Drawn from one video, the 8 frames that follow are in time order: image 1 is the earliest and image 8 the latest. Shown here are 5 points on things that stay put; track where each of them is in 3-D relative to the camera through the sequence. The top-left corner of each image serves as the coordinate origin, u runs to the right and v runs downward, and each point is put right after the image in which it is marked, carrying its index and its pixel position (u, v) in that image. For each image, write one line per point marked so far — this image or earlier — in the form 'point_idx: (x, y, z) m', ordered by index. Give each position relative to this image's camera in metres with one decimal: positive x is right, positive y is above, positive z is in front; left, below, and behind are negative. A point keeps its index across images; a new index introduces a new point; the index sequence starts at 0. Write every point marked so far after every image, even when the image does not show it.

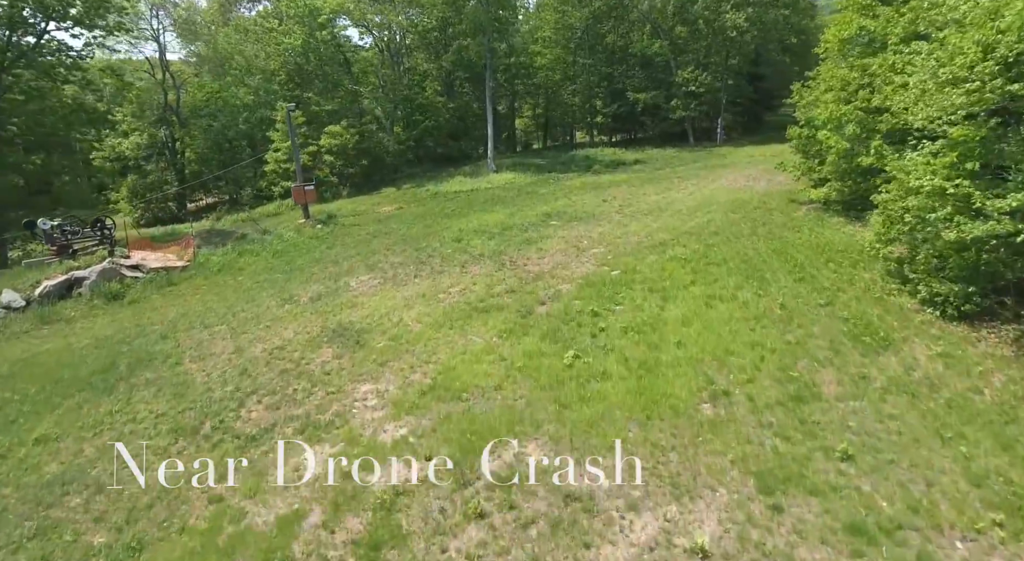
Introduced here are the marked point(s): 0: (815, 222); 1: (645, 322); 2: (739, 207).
0: (+7.3, +1.4, +14.1) m
1: (+2.2, -0.7, +9.3) m
2: (+6.5, +2.1, +16.7) m
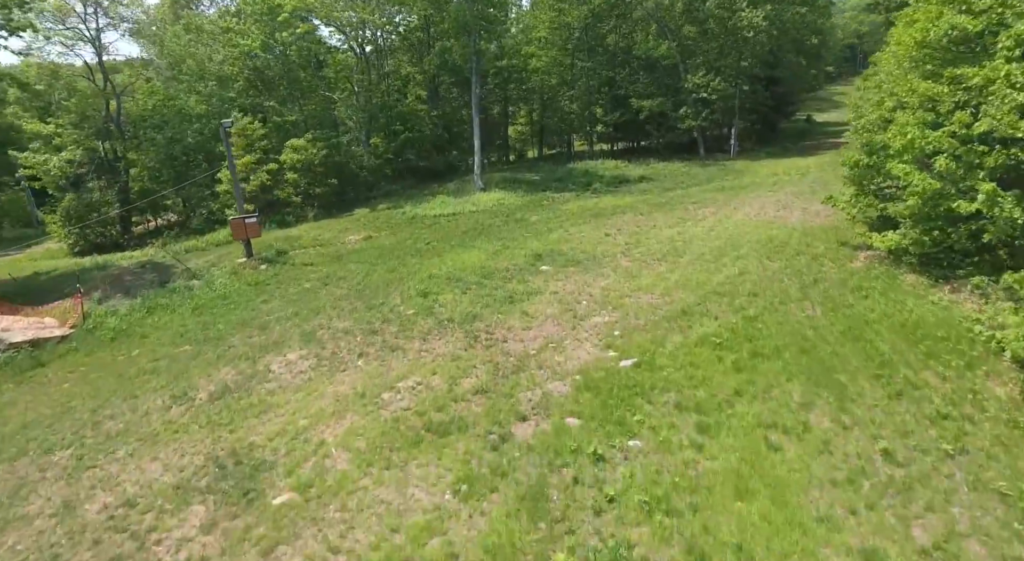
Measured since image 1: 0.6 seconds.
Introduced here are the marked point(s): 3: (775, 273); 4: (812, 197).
0: (+6.9, 0.0, +10.7) m
1: (+1.7, -2.1, +6.0) m
2: (+6.0, +0.6, +13.4) m
3: (+5.5, +0.1, +12.1) m
4: (+9.5, +2.6, +18.4) m
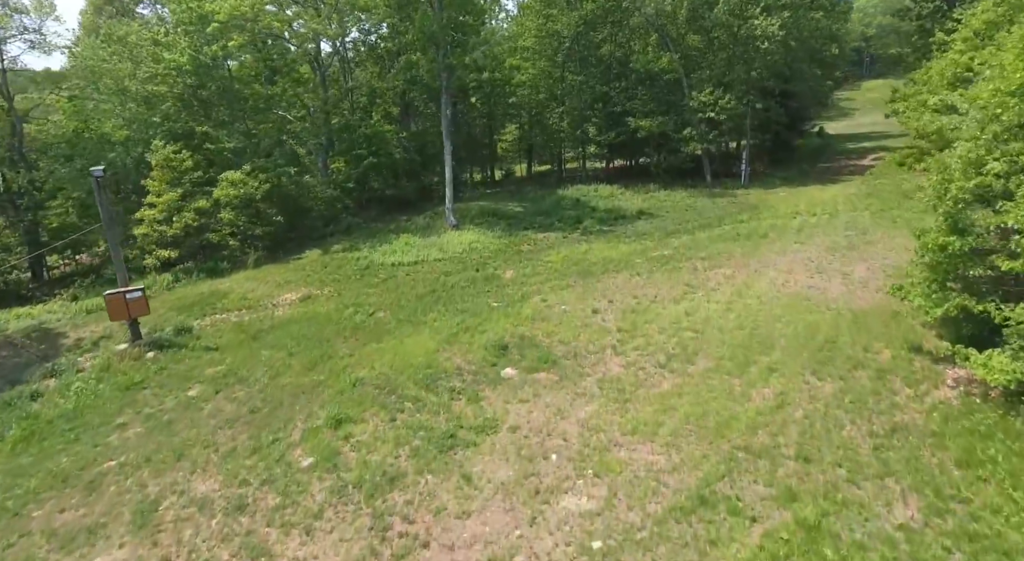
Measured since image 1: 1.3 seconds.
0: (+6.0, -2.0, +7.1) m
1: (+0.8, -4.1, +2.3) m
2: (+5.2, -1.4, +9.7) m
3: (+4.6, -1.9, +8.5) m
4: (+8.6, +0.6, +14.8) m
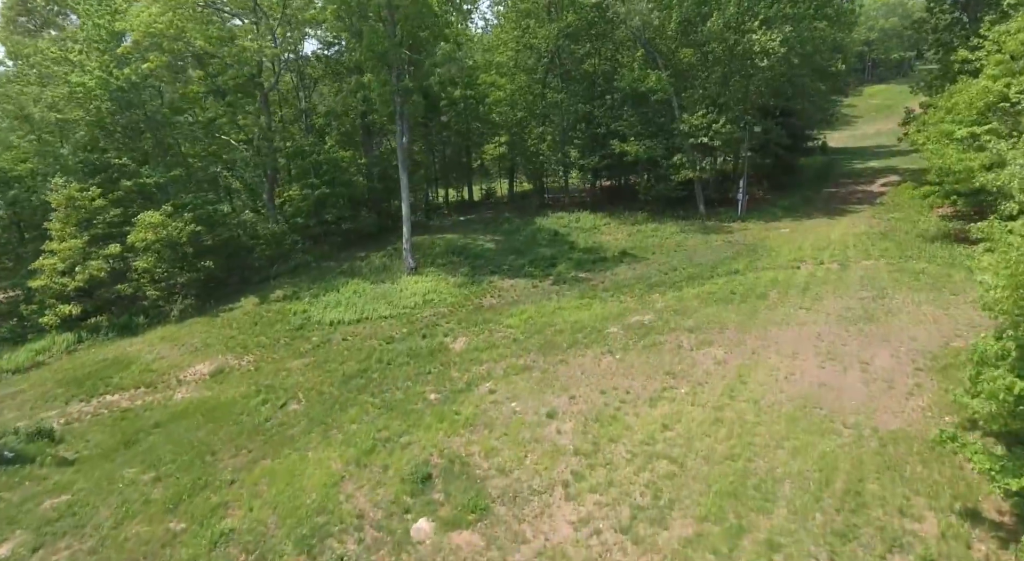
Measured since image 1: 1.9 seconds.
0: (+4.8, -3.7, +4.4) m
1: (-0.3, -5.8, -0.4) m
2: (+4.0, -3.1, +7.0) m
3: (+3.4, -3.6, +5.8) m
4: (+7.4, -1.2, +12.1) m
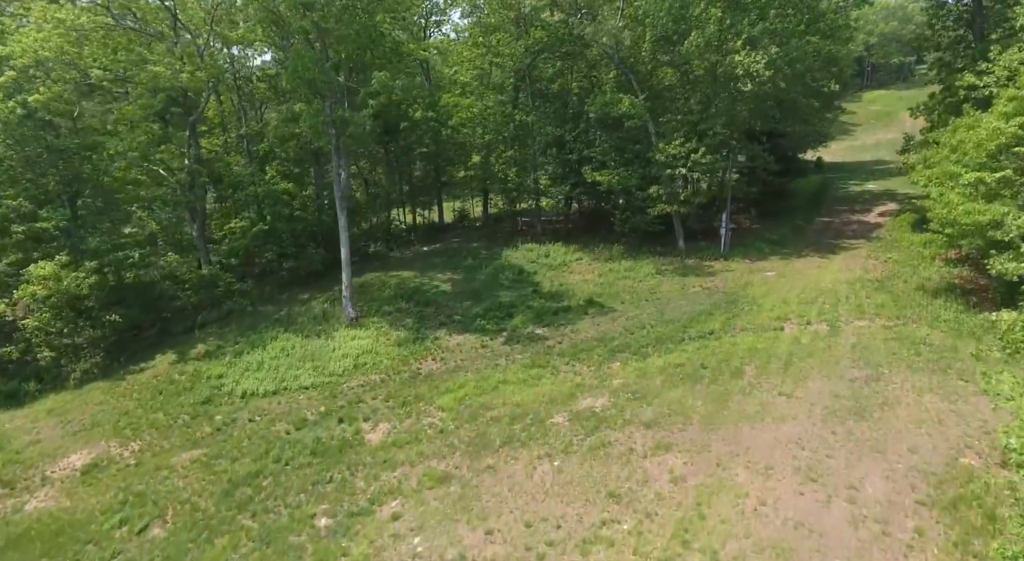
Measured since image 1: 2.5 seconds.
0: (+3.3, -5.4, +2.2) m
1: (-1.8, -7.4, -2.5) m
2: (+2.5, -4.7, +4.9) m
3: (+1.9, -5.2, +3.6) m
4: (+5.9, -2.8, +9.9) m
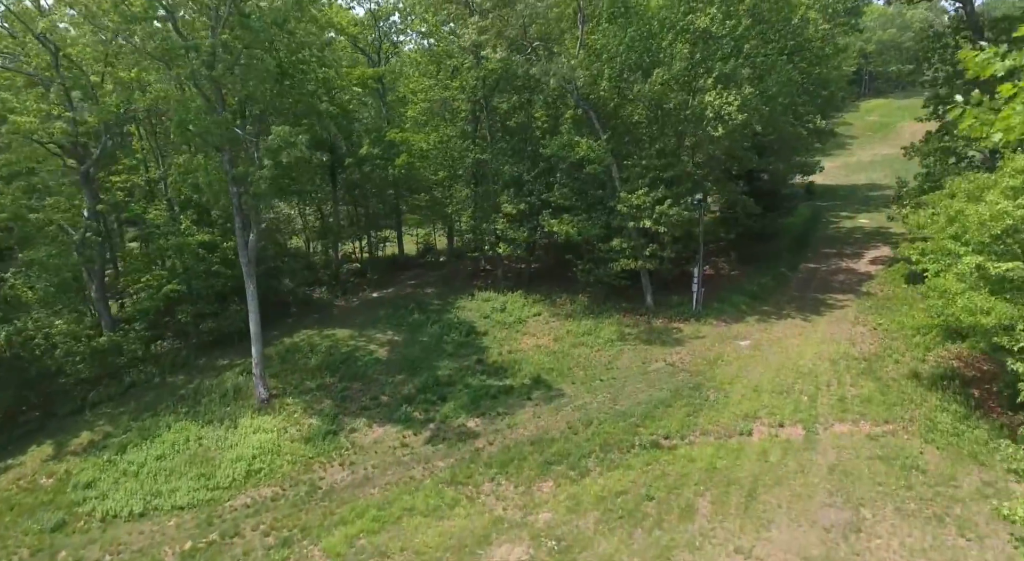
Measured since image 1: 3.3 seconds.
0: (+1.5, -7.5, -0.1) m
1: (-3.6, -9.5, -4.9) m
2: (+0.7, -6.8, +2.5) m
3: (+0.2, -7.3, +1.3) m
4: (+4.1, -4.9, +7.6) m
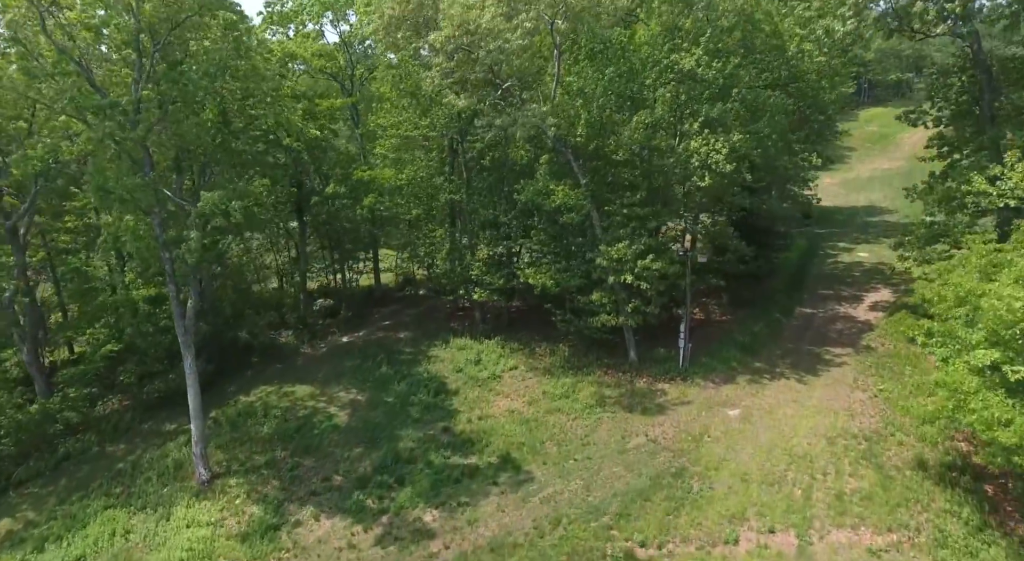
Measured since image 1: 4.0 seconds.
0: (+0.7, -9.2, -1.6) m
1: (-4.4, -11.2, -6.3) m
2: (-0.1, -8.5, +1.1) m
3: (-0.7, -9.0, -0.2) m
4: (+3.3, -6.6, +6.2) m
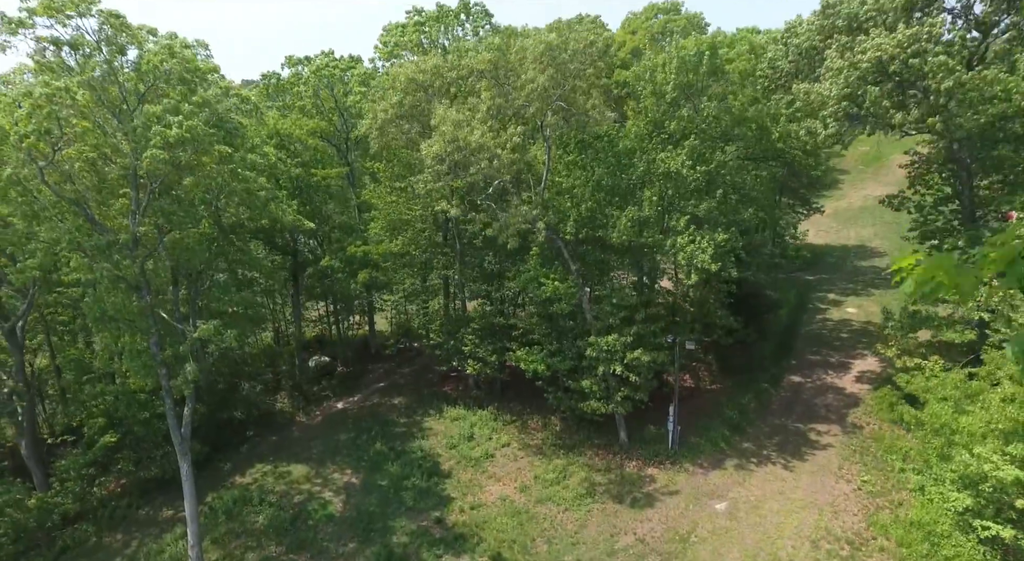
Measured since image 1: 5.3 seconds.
0: (+0.5, -11.8, -1.3) m
1: (-4.5, -13.8, -6.1) m
2: (-0.3, -11.2, +1.4) m
3: (-0.8, -11.7, +0.1) m
4: (+3.1, -9.3, +6.5) m
